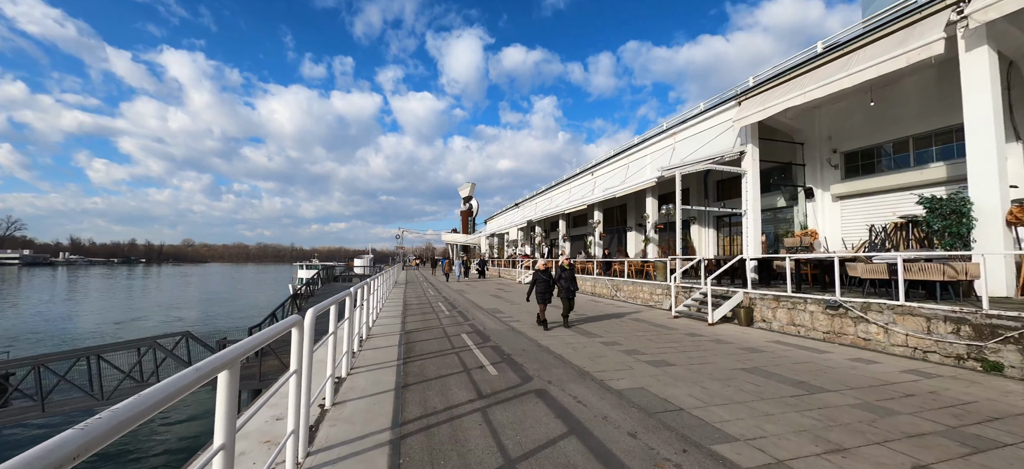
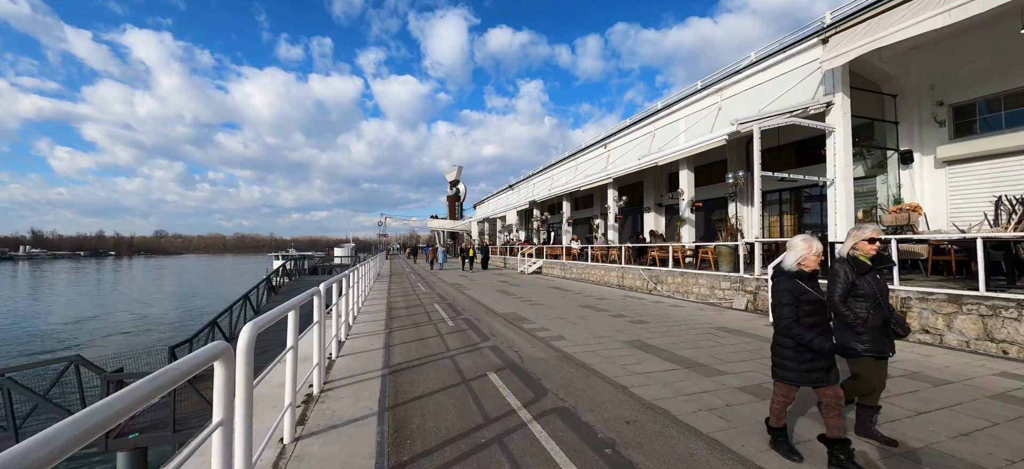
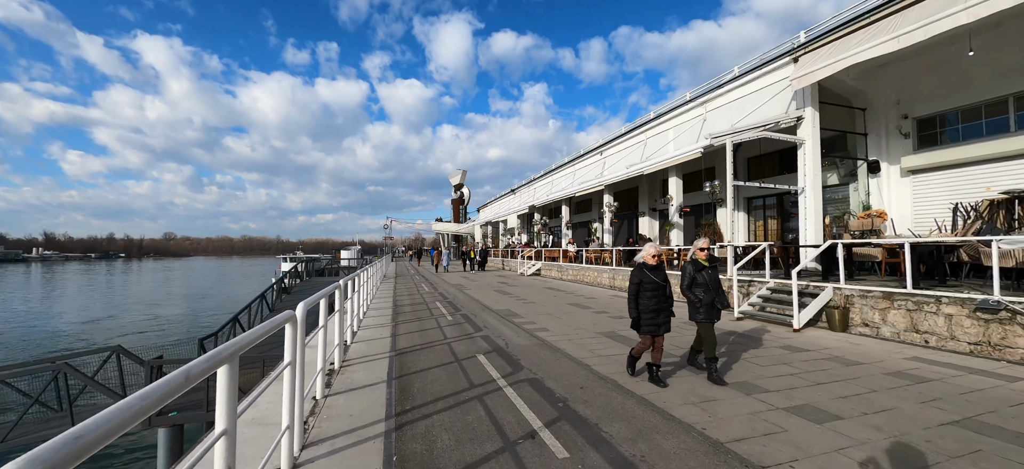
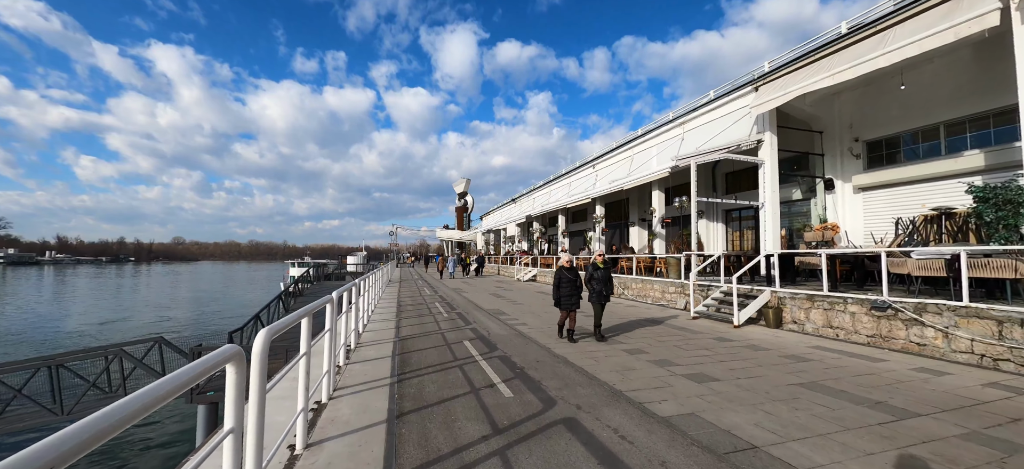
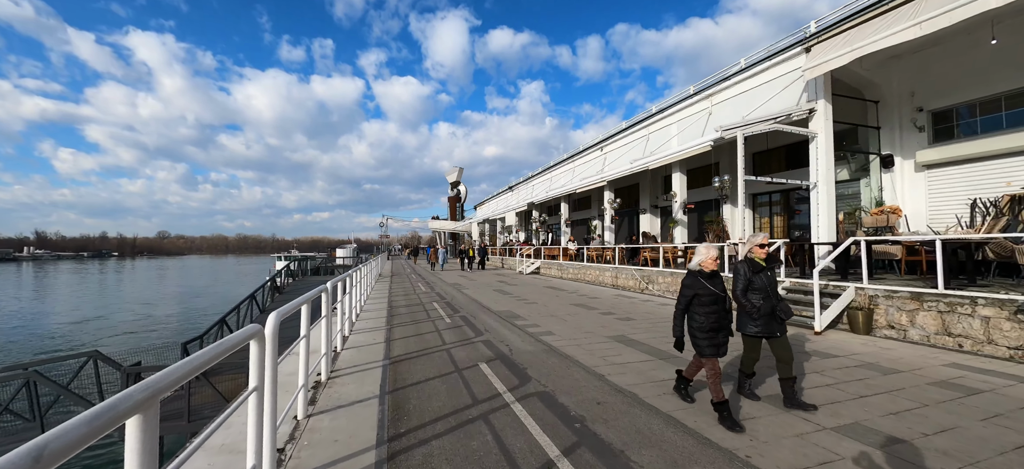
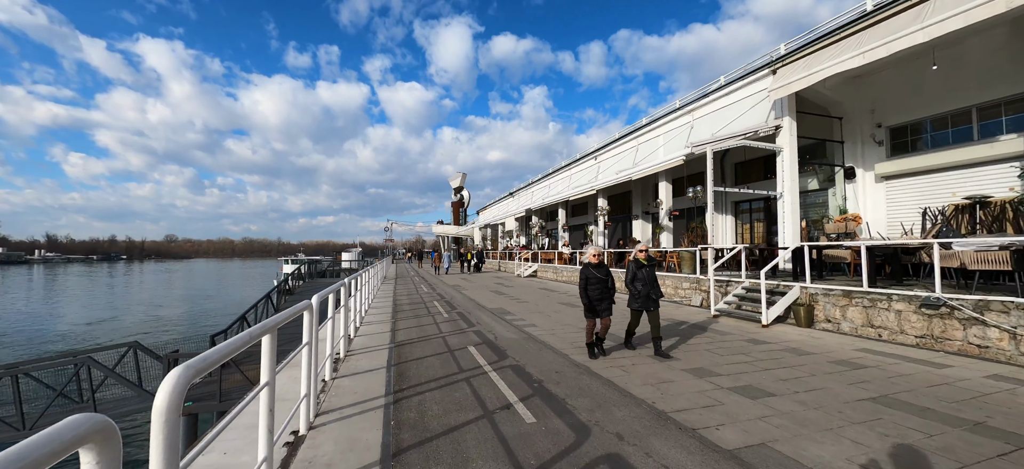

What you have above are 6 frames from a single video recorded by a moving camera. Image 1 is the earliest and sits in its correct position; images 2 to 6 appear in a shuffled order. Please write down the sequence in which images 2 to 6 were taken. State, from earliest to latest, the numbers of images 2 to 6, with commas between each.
4, 6, 3, 5, 2
